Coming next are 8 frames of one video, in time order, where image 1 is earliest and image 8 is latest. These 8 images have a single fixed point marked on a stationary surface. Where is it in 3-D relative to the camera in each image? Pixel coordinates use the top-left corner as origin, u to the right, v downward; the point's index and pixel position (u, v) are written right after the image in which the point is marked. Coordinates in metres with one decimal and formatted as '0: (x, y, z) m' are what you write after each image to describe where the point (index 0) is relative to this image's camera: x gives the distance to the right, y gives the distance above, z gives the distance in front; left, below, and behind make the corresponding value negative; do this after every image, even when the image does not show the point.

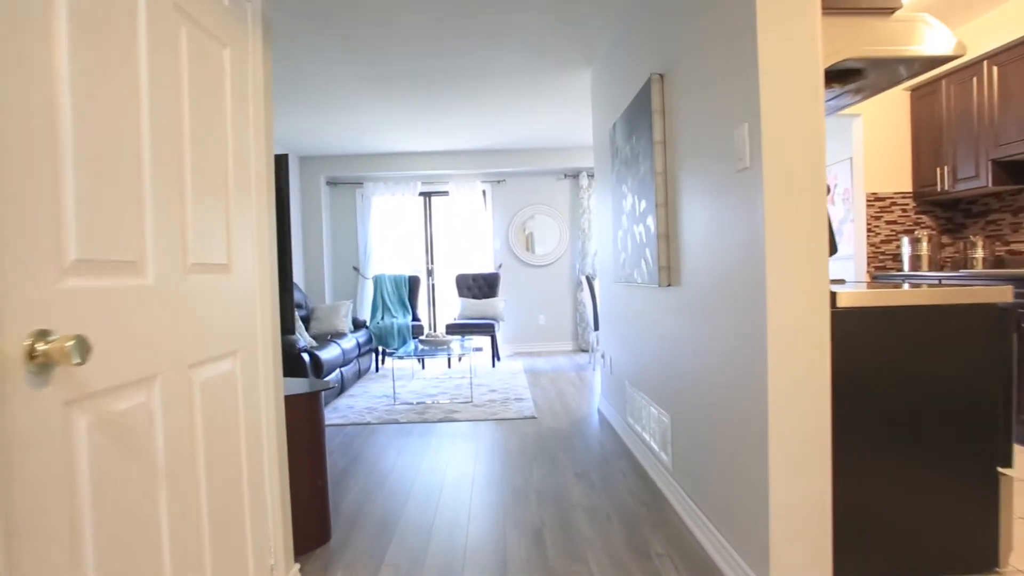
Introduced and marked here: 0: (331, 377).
0: (-1.4, -0.7, +4.4) m
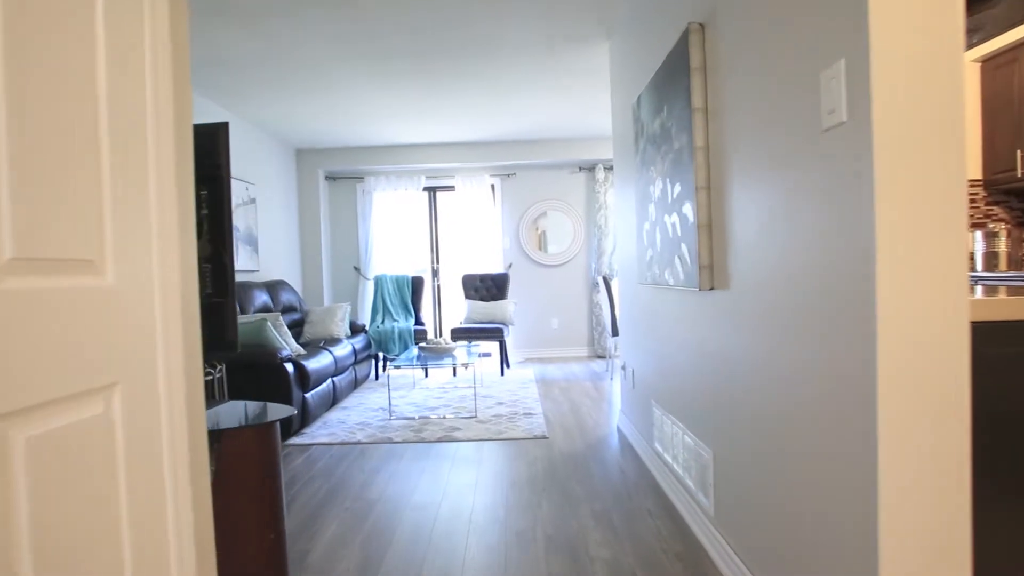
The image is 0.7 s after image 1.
0: (-1.3, -0.7, +4.0) m
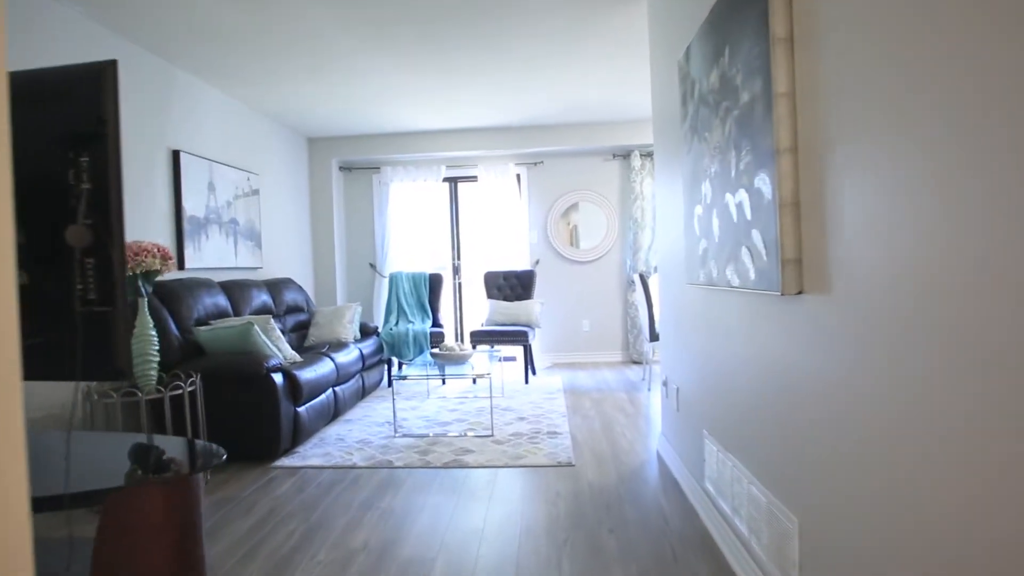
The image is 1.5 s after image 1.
0: (-1.2, -0.7, +3.6) m
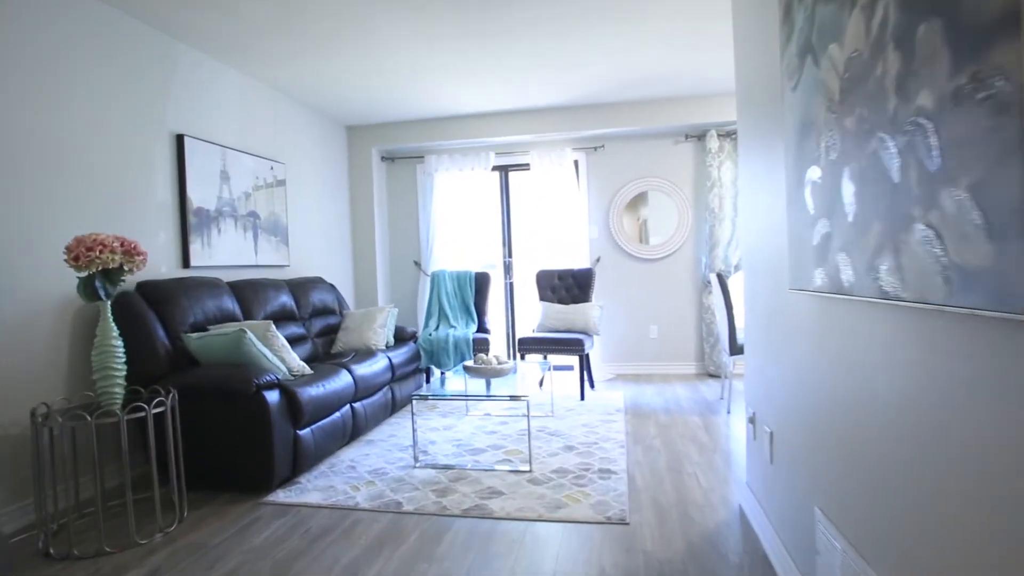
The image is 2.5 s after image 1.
0: (-1.0, -0.7, +3.0) m
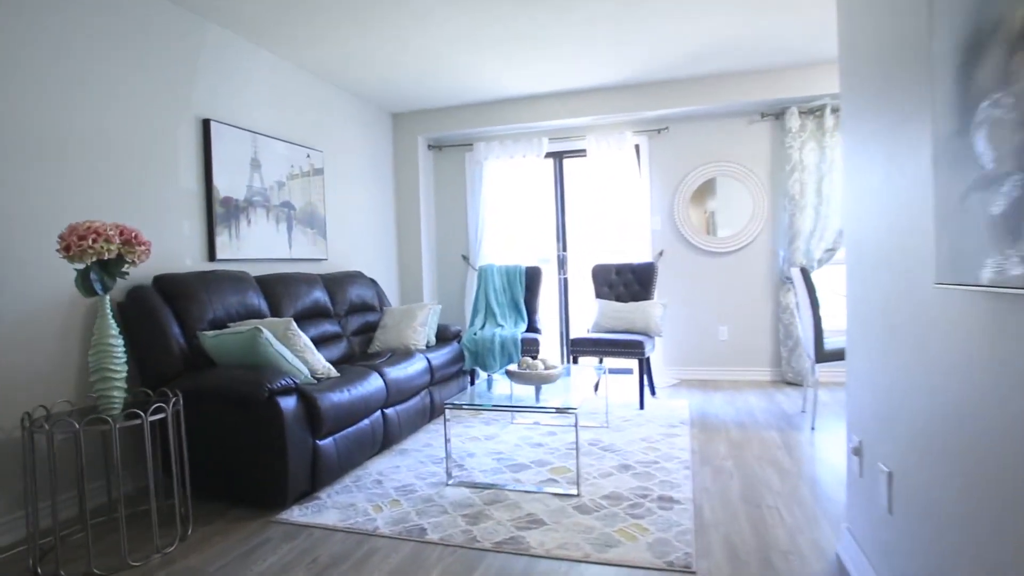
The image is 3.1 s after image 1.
0: (-0.8, -0.7, +2.8) m
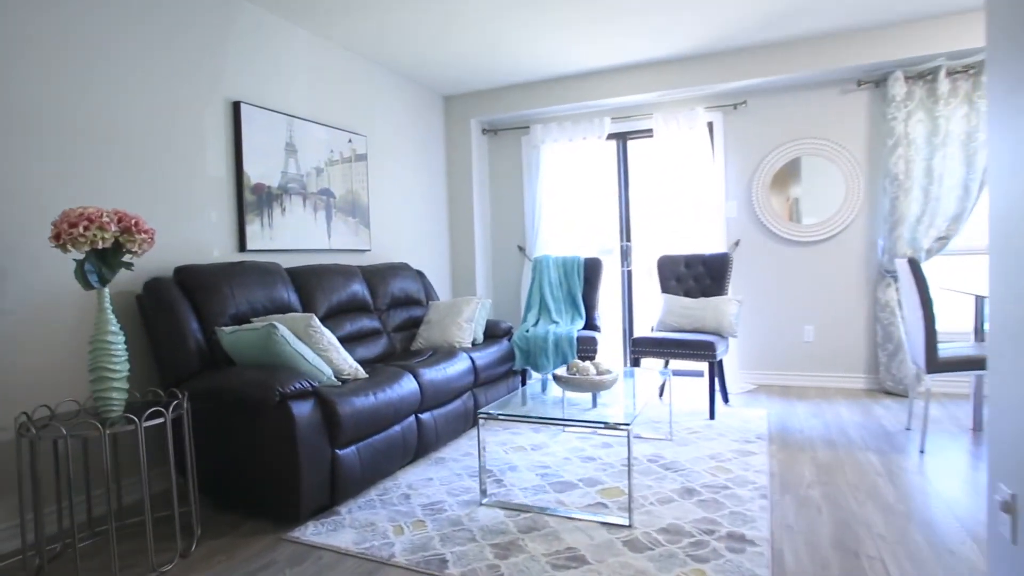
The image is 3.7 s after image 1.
0: (-0.6, -0.7, +2.5) m
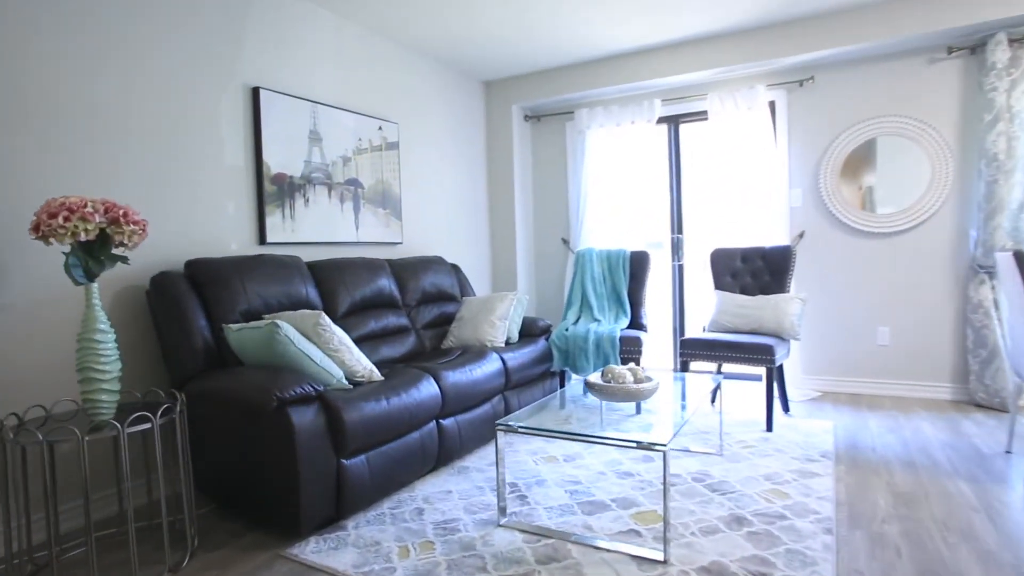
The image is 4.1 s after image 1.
0: (-0.5, -0.6, +2.3) m
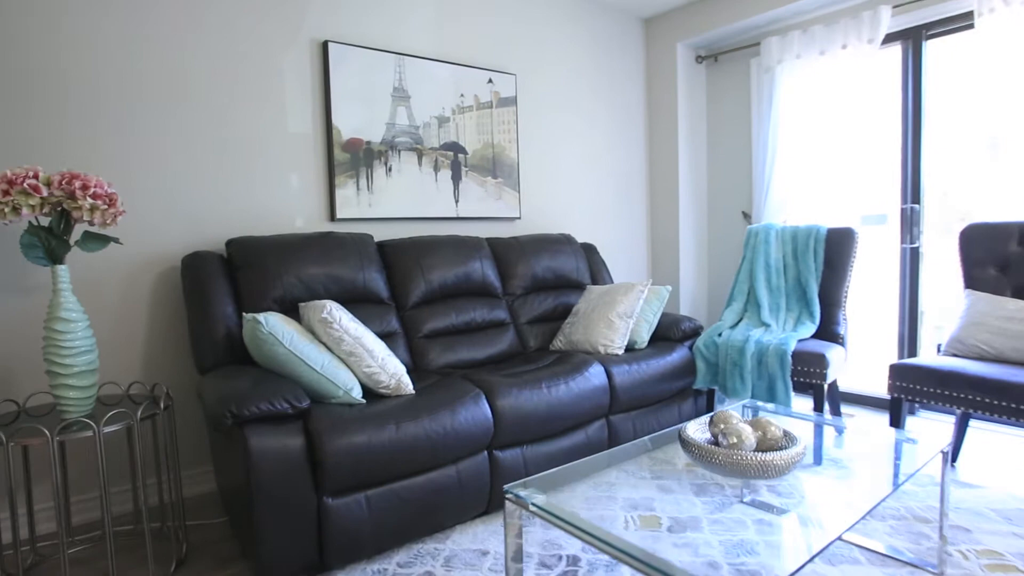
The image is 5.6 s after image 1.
0: (-0.3, -0.6, +1.8) m
